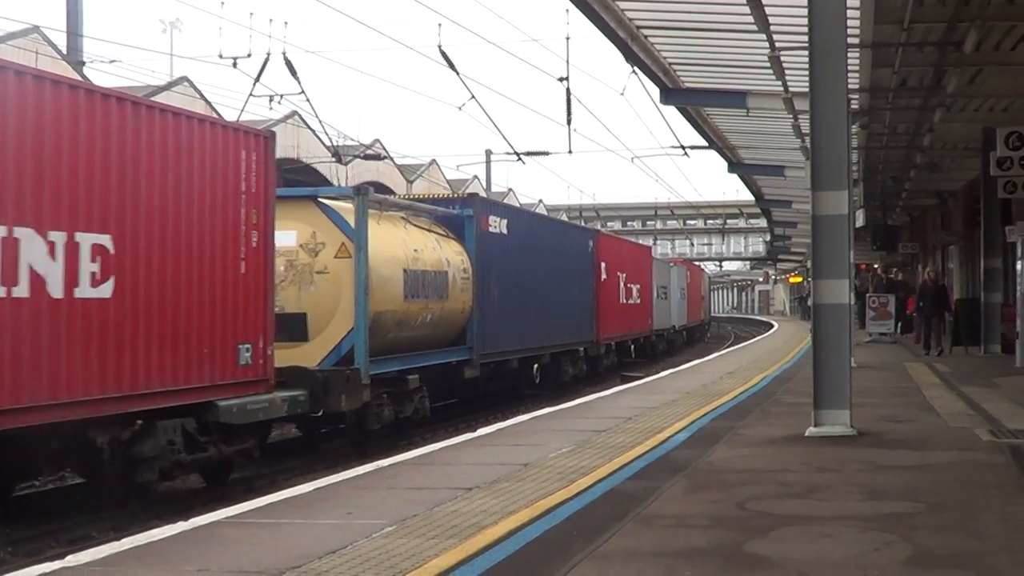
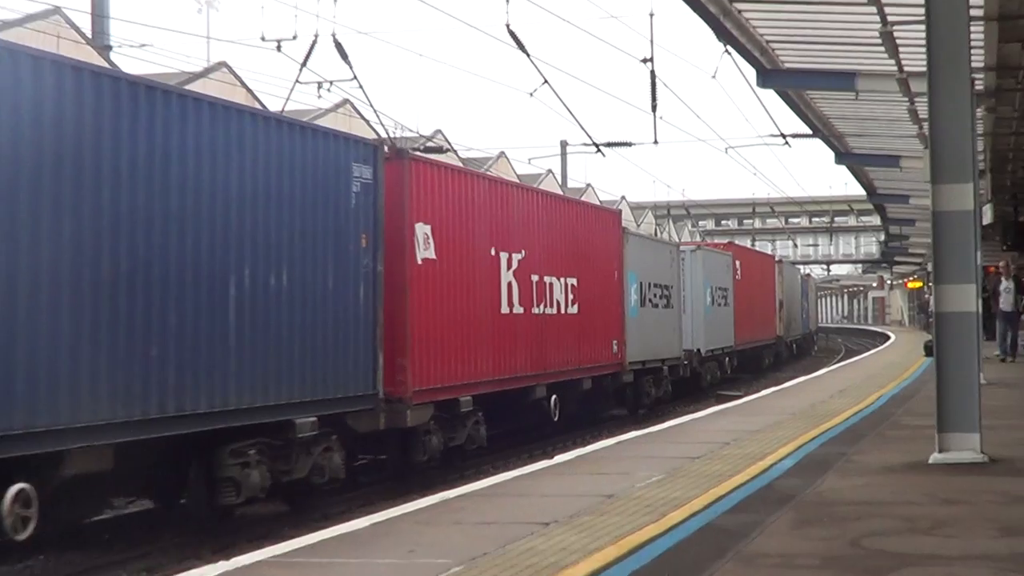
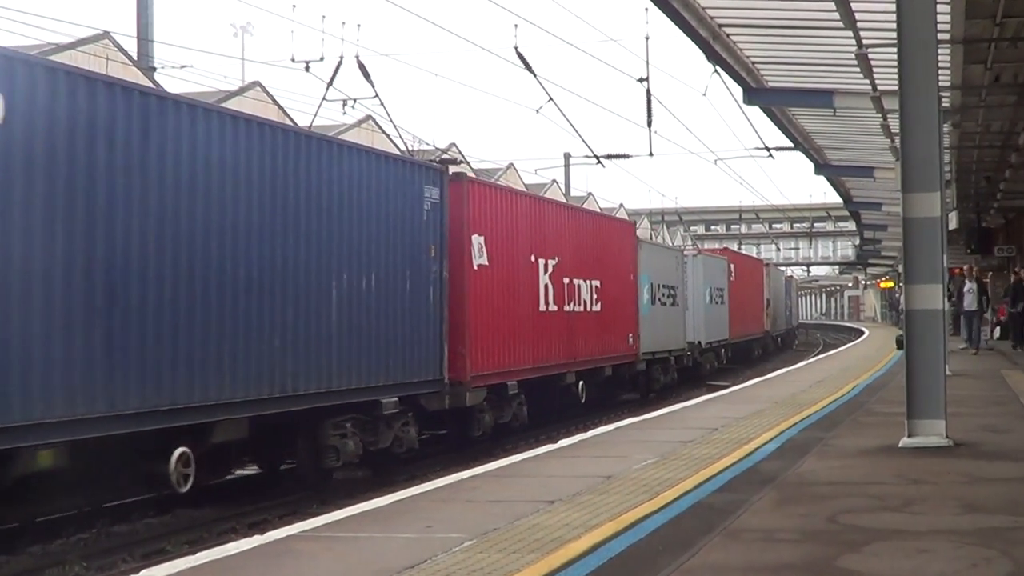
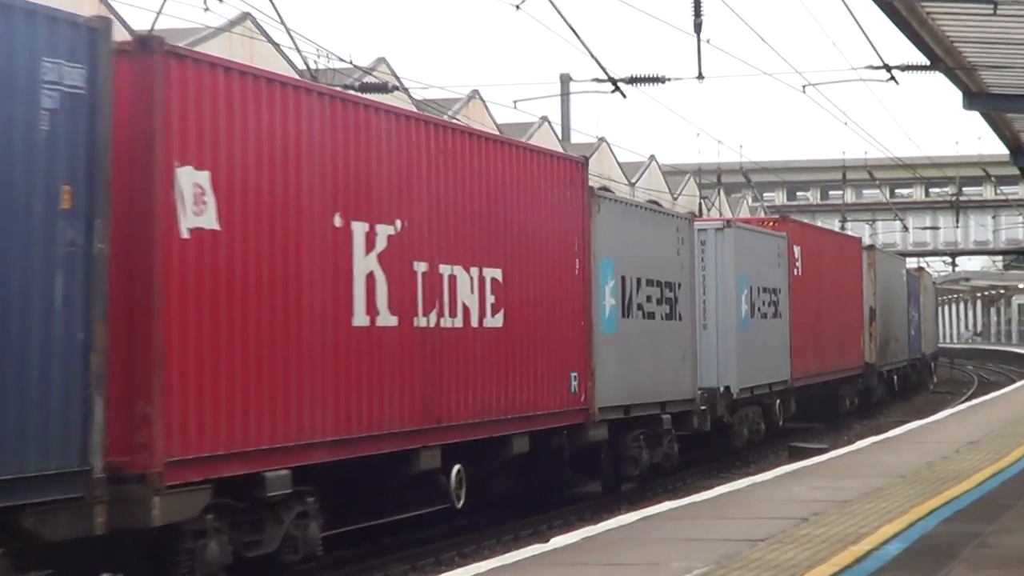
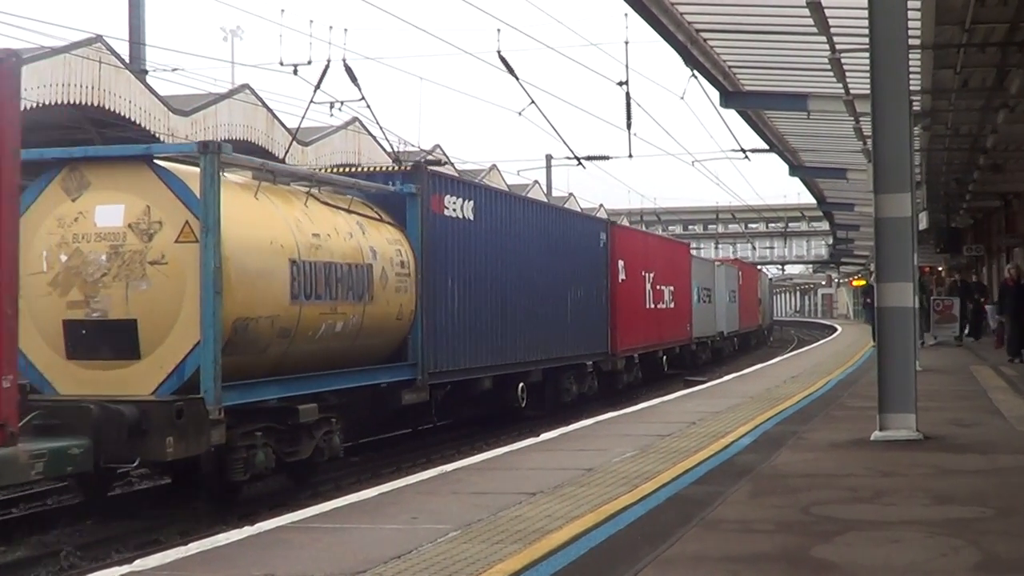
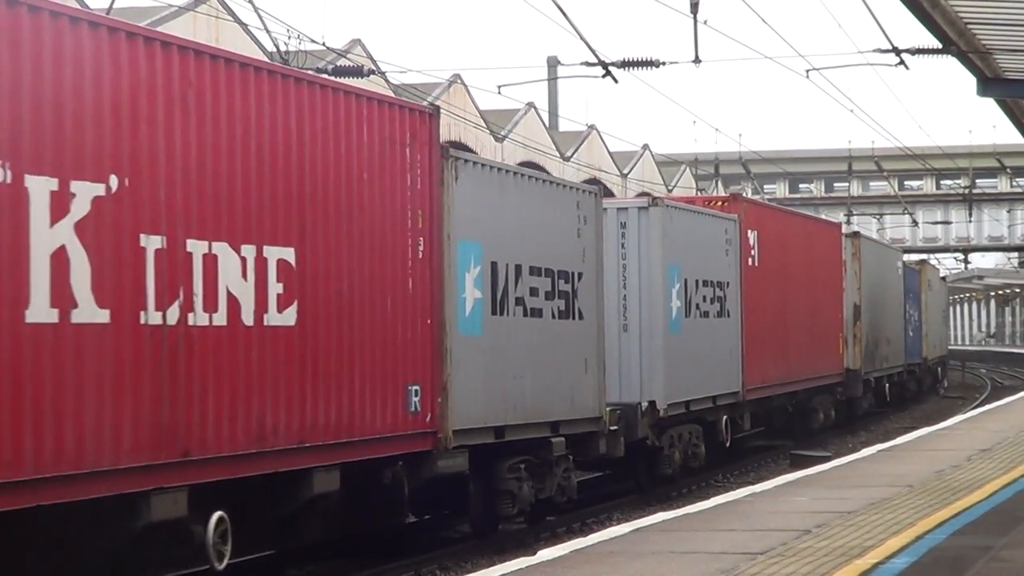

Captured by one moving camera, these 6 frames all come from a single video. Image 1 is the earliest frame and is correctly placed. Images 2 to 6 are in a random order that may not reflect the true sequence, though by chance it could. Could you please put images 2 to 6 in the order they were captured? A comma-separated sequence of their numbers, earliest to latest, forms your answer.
5, 3, 2, 4, 6
